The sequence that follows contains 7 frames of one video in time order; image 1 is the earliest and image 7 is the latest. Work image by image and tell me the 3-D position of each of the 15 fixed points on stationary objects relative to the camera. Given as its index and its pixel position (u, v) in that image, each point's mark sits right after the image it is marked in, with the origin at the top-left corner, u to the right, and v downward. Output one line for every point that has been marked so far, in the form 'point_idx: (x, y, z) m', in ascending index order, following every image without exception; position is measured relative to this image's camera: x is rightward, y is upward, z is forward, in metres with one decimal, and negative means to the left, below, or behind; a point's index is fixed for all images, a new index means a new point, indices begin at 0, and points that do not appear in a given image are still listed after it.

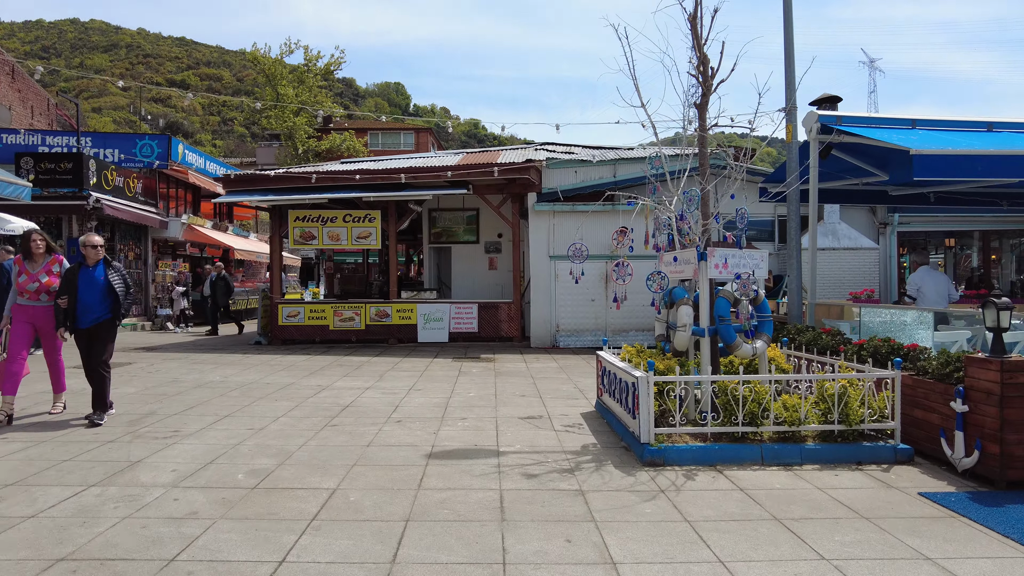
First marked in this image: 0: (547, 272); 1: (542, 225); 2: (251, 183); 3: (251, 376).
0: (+0.7, +0.3, +13.7) m
1: (+0.6, +1.3, +13.7) m
2: (-5.3, +2.1, +13.7) m
3: (-3.6, -1.2, +9.4) m
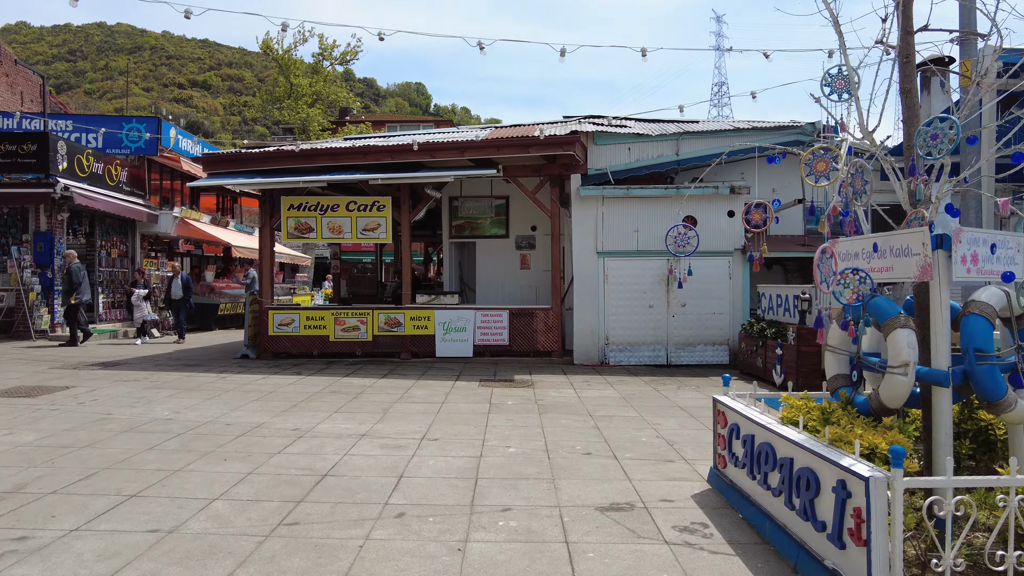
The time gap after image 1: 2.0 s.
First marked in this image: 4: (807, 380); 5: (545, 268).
0: (+1.4, +0.3, +11.1) m
1: (+1.3, +1.2, +11.2) m
2: (-4.6, +2.1, +11.4) m
3: (-3.1, -1.3, +7.0) m
4: (+3.7, -1.2, +8.5) m
5: (+0.6, +0.4, +12.9) m
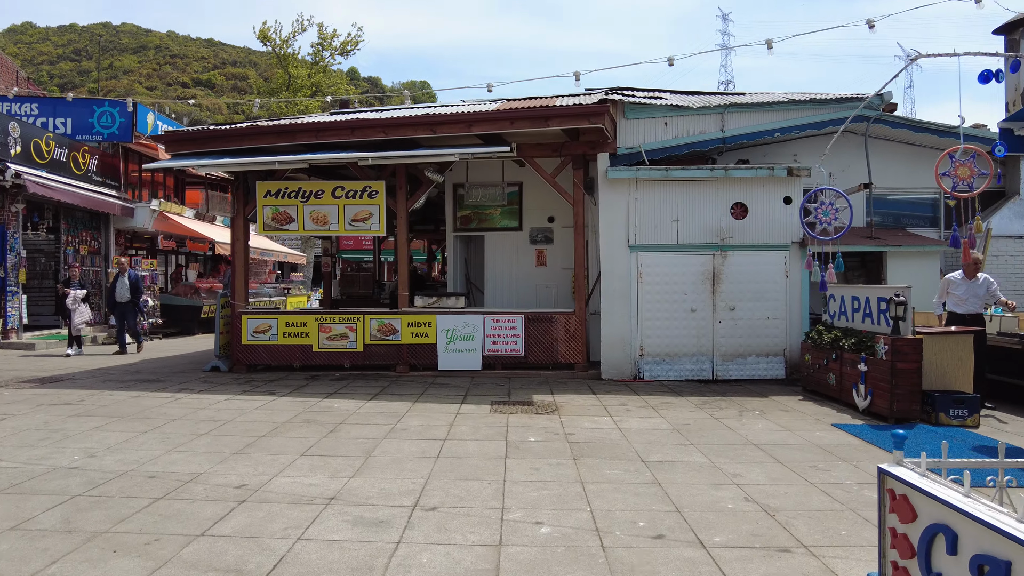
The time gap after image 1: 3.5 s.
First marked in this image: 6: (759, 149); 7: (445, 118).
0: (+1.6, +0.3, +9.4) m
1: (+1.5, +1.2, +9.4) m
2: (-4.4, +2.1, +9.7) m
3: (-2.9, -1.3, +5.3) m
4: (+3.9, -1.2, +6.7) m
5: (+0.9, +0.4, +11.2) m
6: (+3.8, +2.1, +10.4) m
7: (-0.9, +2.3, +9.0) m
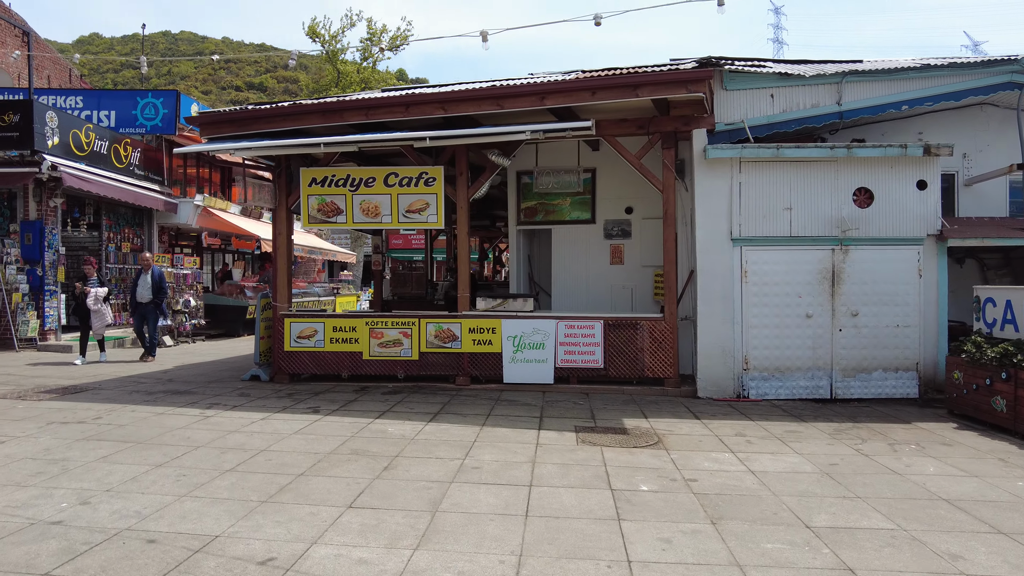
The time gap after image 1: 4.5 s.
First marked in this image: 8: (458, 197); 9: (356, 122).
0: (+2.5, +0.2, +7.9) m
1: (+2.4, +1.2, +8.0) m
2: (-3.5, +2.1, +8.6) m
3: (-2.2, -1.3, +4.1) m
4: (+4.7, -1.2, +5.1) m
5: (+1.9, +0.4, +9.8) m
6: (+4.8, +2.1, +8.8) m
7: (0.0, +2.3, +7.7) m
8: (-0.7, +1.2, +8.6) m
9: (-1.9, +2.0, +8.3) m
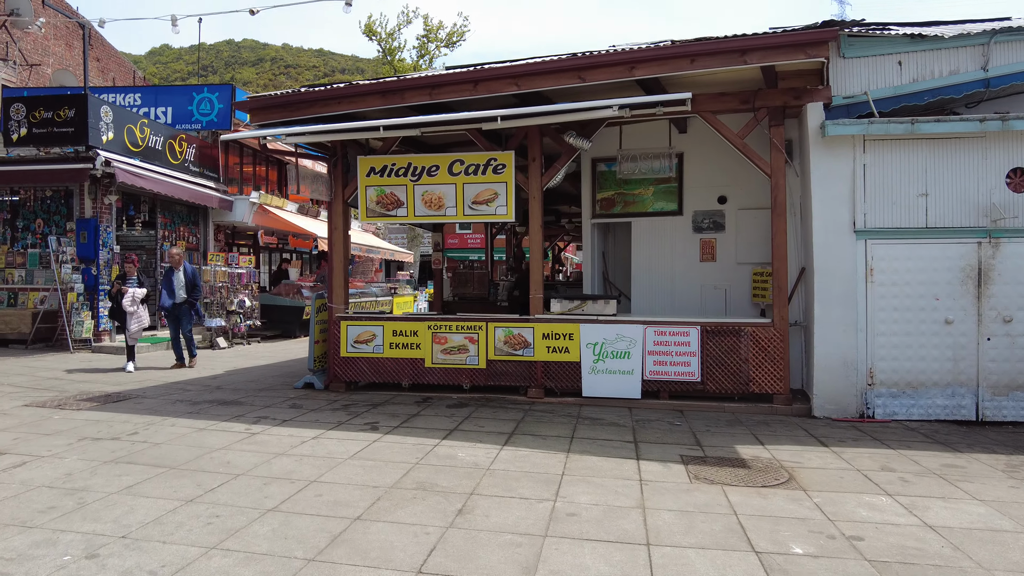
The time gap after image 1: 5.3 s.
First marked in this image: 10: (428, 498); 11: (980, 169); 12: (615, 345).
0: (+3.4, +0.2, +6.7) m
1: (+3.2, +1.2, +6.8) m
2: (-2.6, +2.1, +7.9) m
3: (-1.7, -1.3, +3.3) m
4: (+5.3, -1.2, +3.8) m
5: (+2.9, +0.4, +8.6) m
6: (+5.7, +2.1, +7.4) m
7: (+0.9, +2.3, +6.7) m
8: (+0.2, +1.2, +7.6) m
9: (-1.0, +2.0, +7.4) m
10: (-0.5, -1.3, +4.1) m
11: (+4.6, +1.2, +6.6) m
12: (+1.1, -0.6, +7.3) m
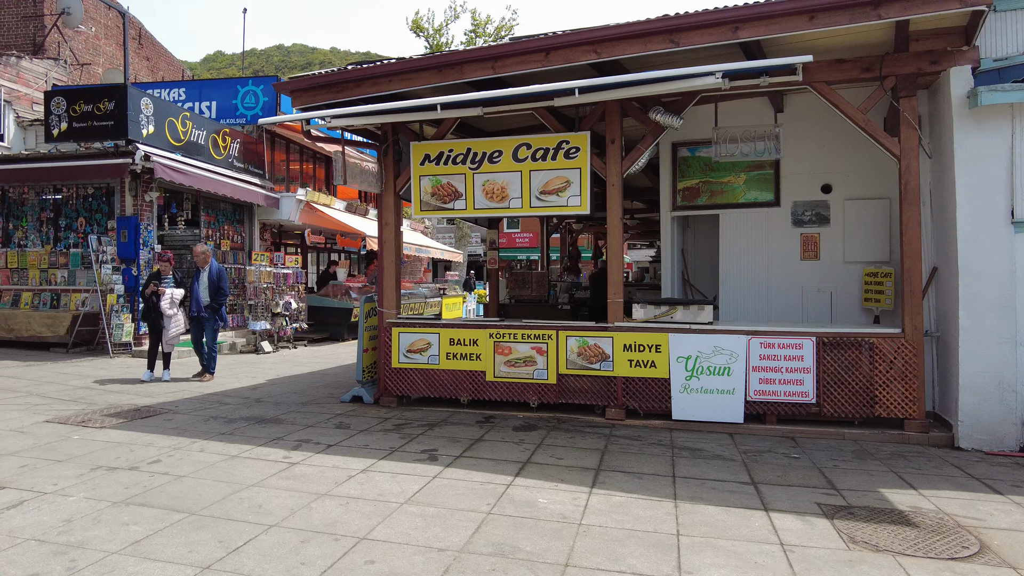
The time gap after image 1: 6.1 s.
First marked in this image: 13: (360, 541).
0: (+4.0, +0.2, +5.5) m
1: (+3.9, +1.2, +5.5) m
2: (-1.8, +2.1, +7.0) m
3: (-1.2, -1.3, +2.4) m
4: (+5.7, -1.2, +2.4) m
5: (+3.7, +0.3, +7.4) m
6: (+6.4, +2.1, +6.0) m
7: (+1.5, +2.2, +5.7) m
8: (+0.9, +1.1, +6.6) m
9: (-0.3, +2.0, +6.5) m
10: (0.0, -1.3, +3.1) m
11: (+5.3, +1.1, +5.3) m
12: (+1.8, -0.6, +6.2) m
13: (-0.8, -1.3, +3.5) m
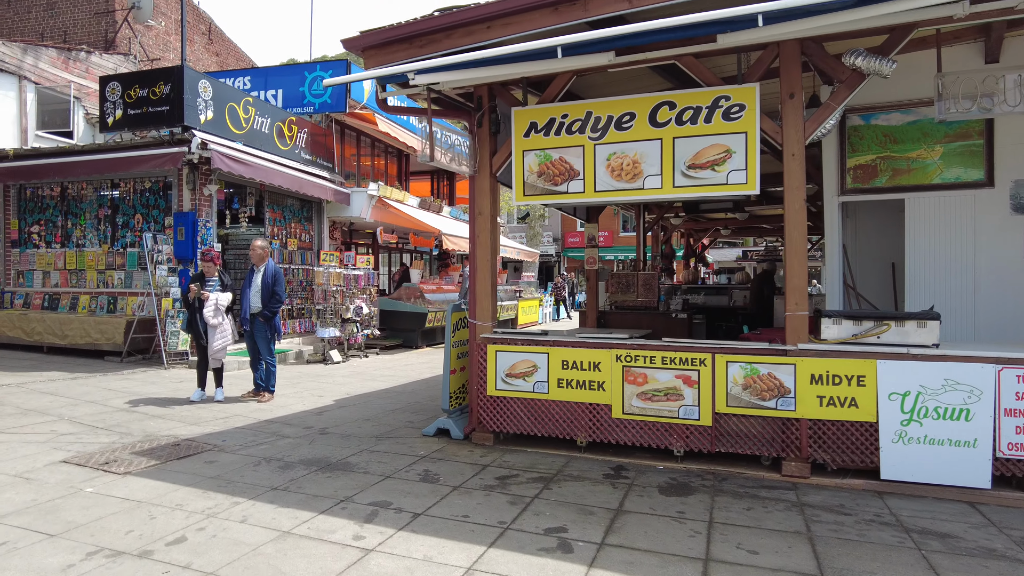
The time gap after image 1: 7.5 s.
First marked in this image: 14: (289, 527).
0: (+4.9, +0.1, +3.4) m
1: (+4.8, +1.1, +3.5) m
2: (-0.7, +2.0, +5.5) m
3: (-0.6, -1.4, +0.9) m
4: (+6.3, -1.3, +0.2) m
5: (+4.8, +0.3, +5.4) m
6: (+7.3, +2.0, +3.8) m
7: (+2.5, +2.2, +3.8) m
8: (+2.0, +1.1, +4.8) m
9: (+0.7, +1.9, +4.8) m
10: (+0.7, -1.3, +1.5) m
11: (+6.1, +1.1, +3.1) m
12: (+2.8, -0.7, +4.3) m
13: (-0.1, -1.3, +1.9) m
14: (-1.2, -1.3, +3.7) m
